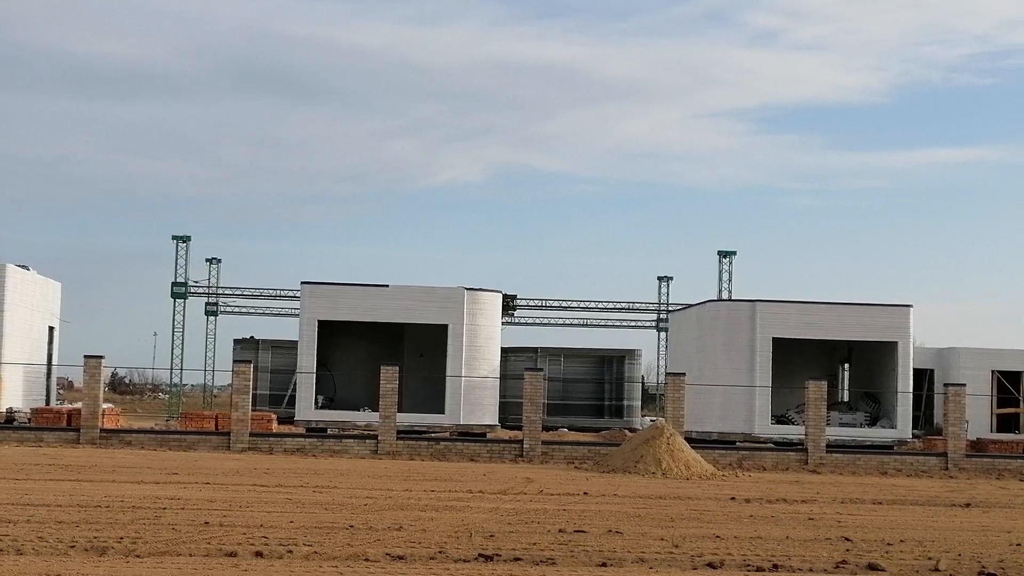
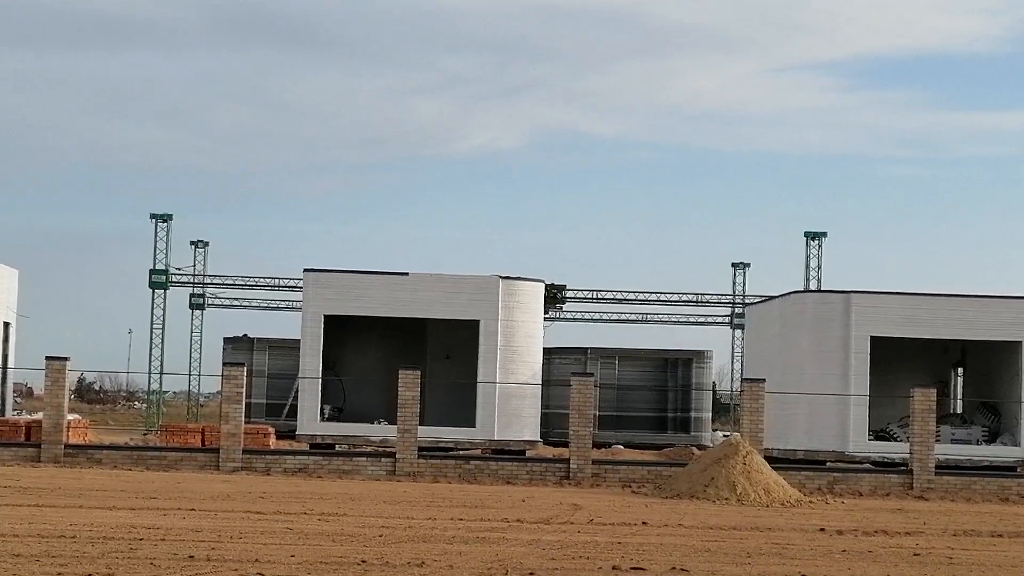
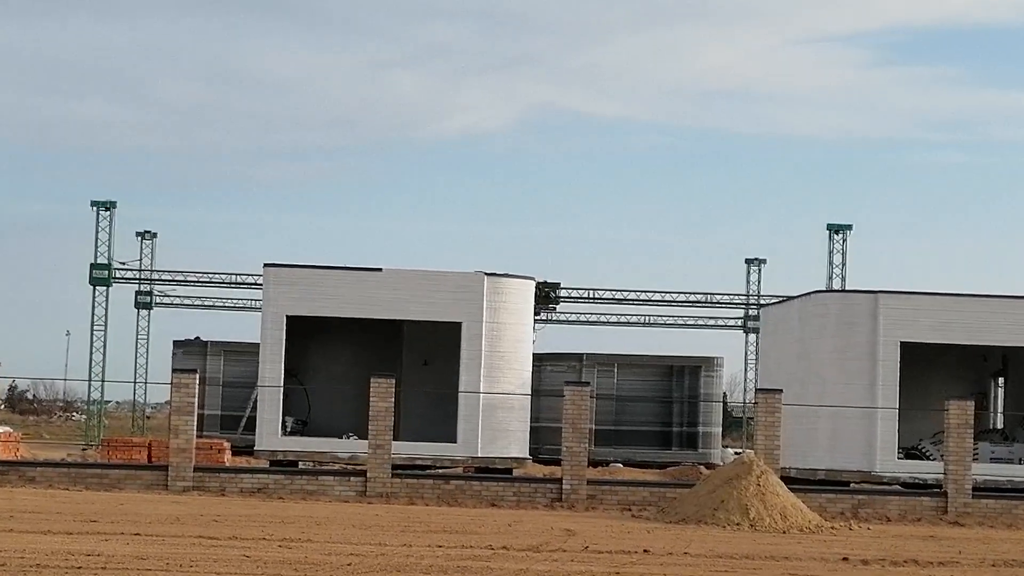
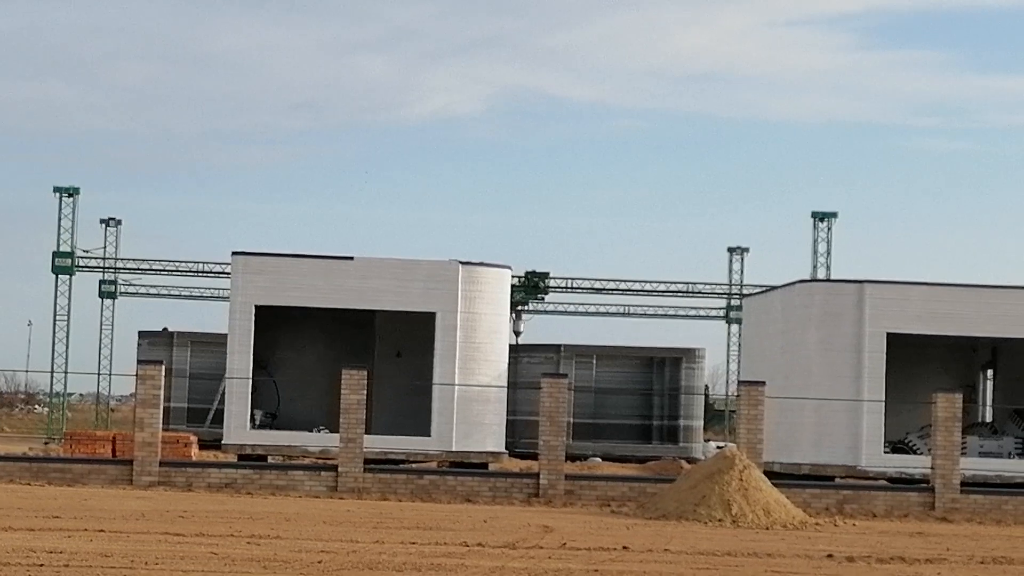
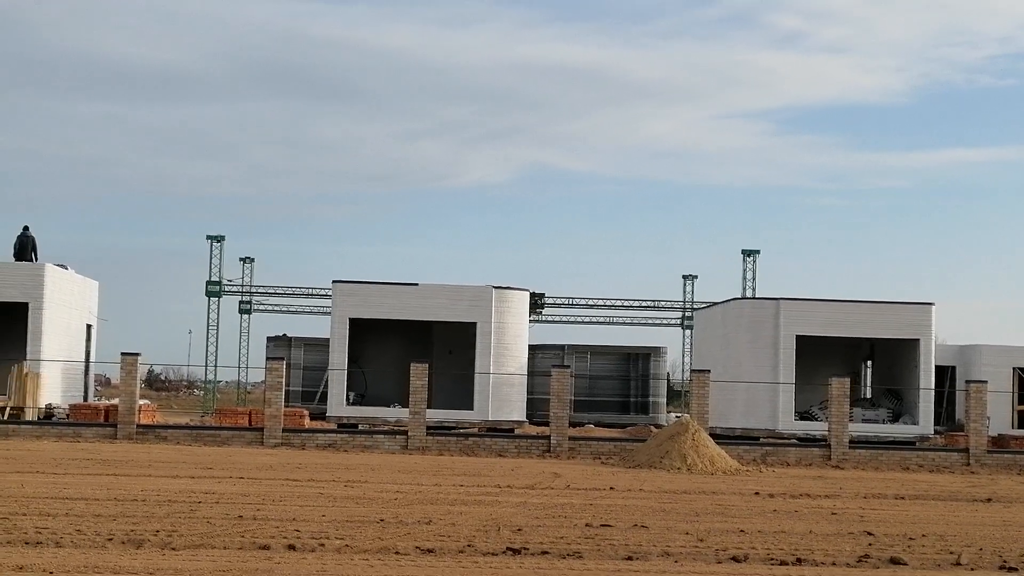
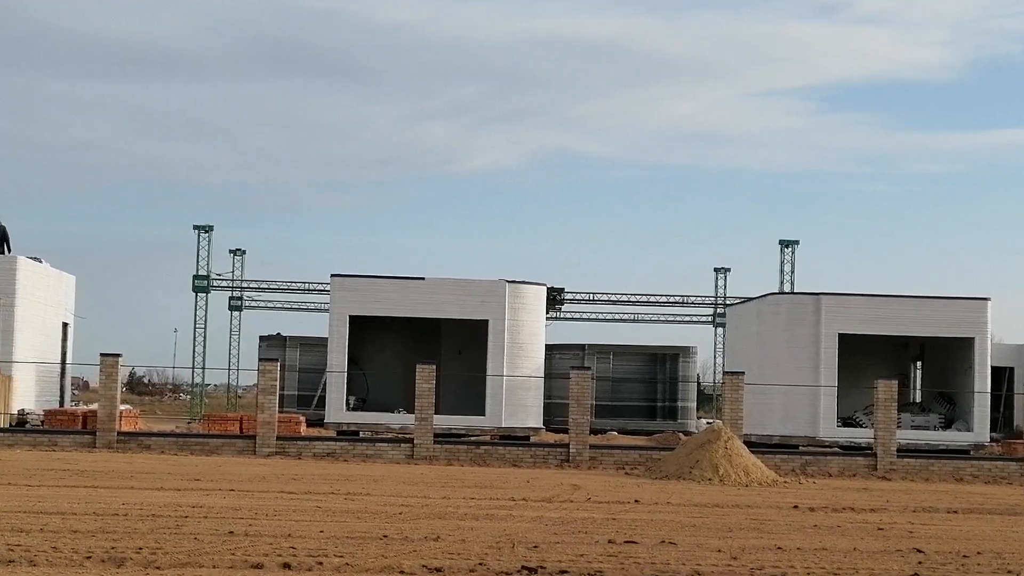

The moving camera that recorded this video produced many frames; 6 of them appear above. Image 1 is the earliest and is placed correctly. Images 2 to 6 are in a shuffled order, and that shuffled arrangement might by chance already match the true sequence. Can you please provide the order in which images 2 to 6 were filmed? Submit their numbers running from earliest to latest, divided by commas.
5, 6, 2, 3, 4
